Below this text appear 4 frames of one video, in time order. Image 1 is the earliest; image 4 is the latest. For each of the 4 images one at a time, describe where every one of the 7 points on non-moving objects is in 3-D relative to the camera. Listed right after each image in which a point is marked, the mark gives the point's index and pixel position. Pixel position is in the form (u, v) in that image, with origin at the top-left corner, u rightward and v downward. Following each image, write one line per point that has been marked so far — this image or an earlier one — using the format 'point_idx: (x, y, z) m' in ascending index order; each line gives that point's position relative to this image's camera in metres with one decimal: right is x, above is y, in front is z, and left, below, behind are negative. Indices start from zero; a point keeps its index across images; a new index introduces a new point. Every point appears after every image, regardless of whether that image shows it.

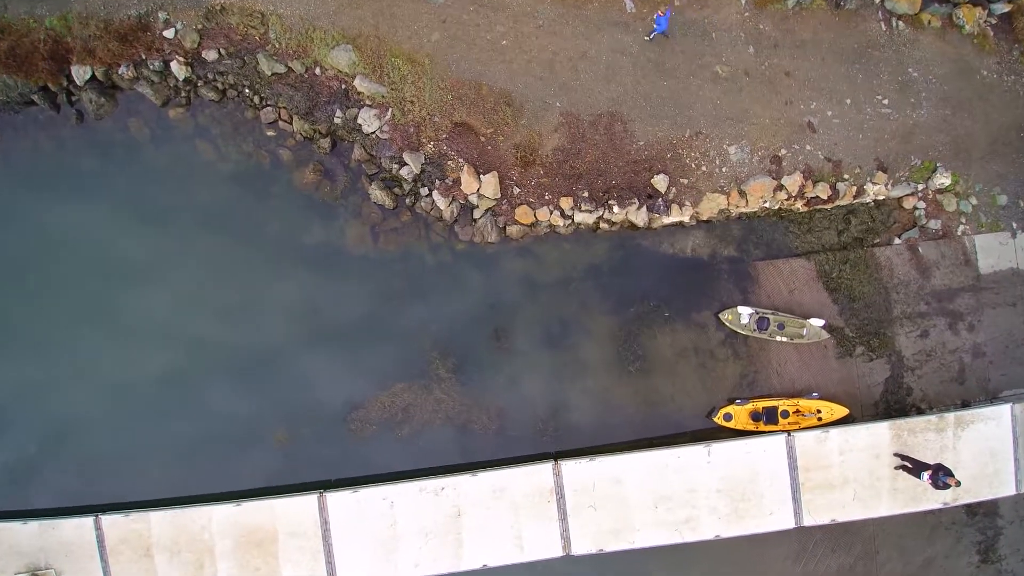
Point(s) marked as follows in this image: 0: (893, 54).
0: (+8.1, +5.0, +11.0) m
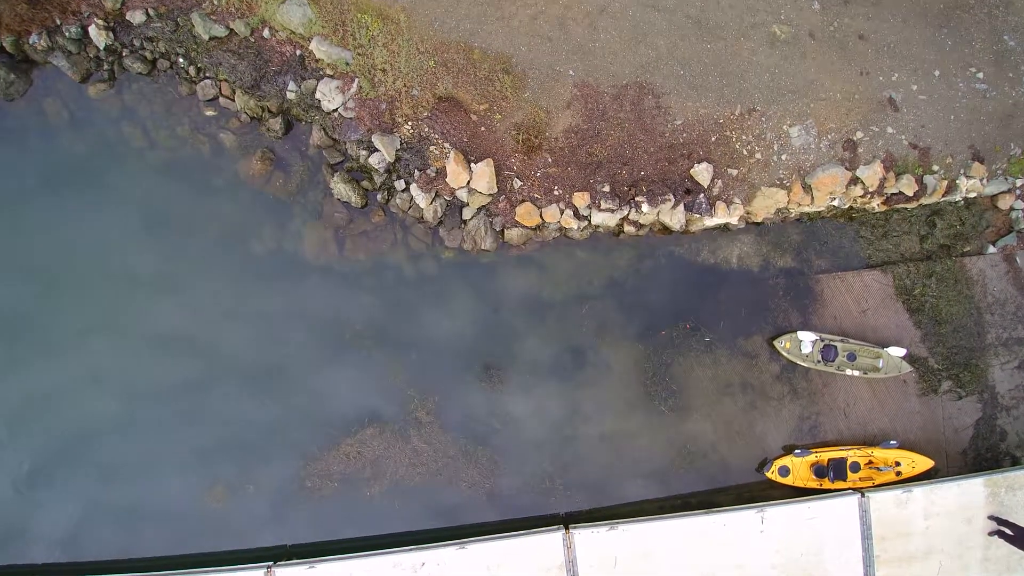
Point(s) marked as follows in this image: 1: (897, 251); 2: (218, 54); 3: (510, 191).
0: (+8.1, +4.7, +8.7) m
1: (+6.9, +0.7, +9.1) m
2: (-4.9, +3.9, +8.5) m
3: (0.0, +1.6, +8.4) m
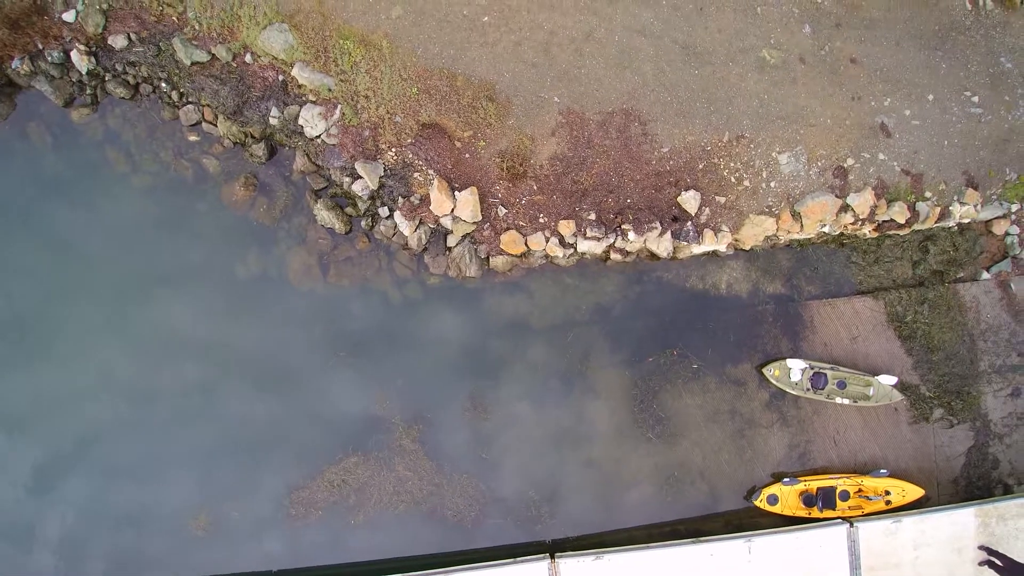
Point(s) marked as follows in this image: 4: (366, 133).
0: (+7.8, +4.2, +8.5) m
1: (+6.6, +0.2, +9.0) m
2: (-5.2, +3.4, +8.4) m
3: (-0.3, +1.1, +8.3) m
4: (-2.3, +2.5, +8.2) m
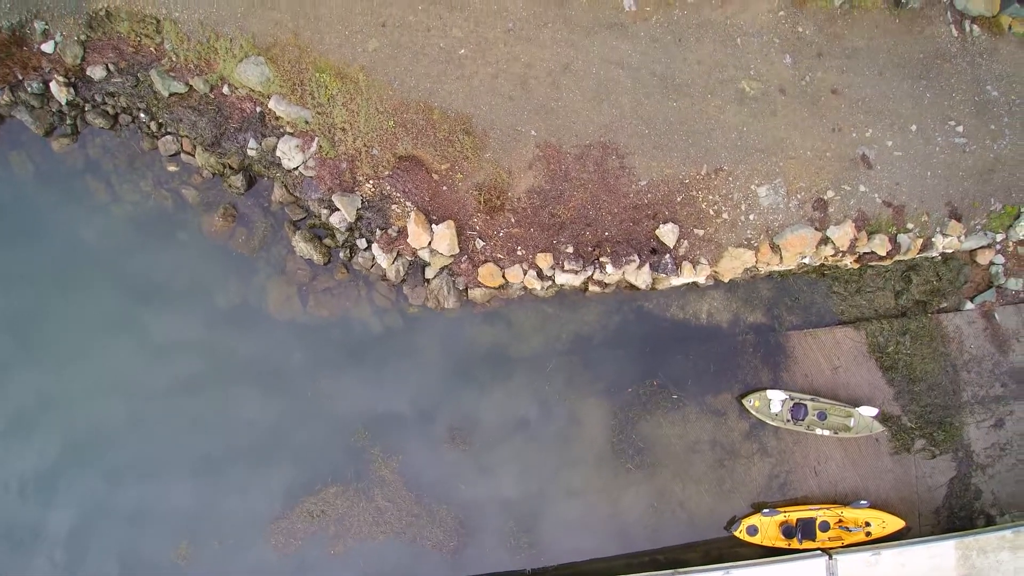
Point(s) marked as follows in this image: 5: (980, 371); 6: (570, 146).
0: (+7.5, +3.6, +8.4) m
1: (+6.3, -0.3, +8.9) m
2: (-5.5, +2.9, +8.4) m
3: (-0.6, +0.6, +8.3) m
4: (-2.7, +2.0, +8.2) m
5: (+8.2, -1.5, +9.0) m
6: (+0.9, +2.2, +8.0) m
